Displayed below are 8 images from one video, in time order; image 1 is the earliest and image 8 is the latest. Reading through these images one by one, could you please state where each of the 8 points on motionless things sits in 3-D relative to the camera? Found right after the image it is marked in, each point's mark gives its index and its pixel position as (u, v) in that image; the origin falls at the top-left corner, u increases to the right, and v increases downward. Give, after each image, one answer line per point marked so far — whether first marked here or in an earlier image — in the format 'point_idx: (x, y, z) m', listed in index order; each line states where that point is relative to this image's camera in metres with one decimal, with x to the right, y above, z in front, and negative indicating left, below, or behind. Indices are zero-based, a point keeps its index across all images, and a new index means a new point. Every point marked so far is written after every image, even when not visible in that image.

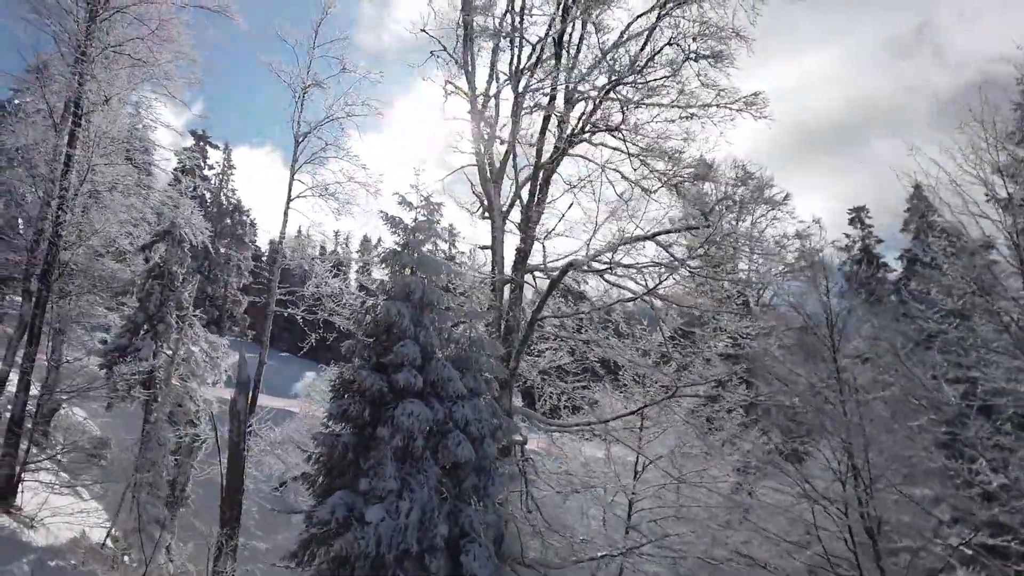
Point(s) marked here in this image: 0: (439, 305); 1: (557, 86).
0: (-0.6, -0.2, +4.8) m
1: (+0.5, +2.4, +6.5) m
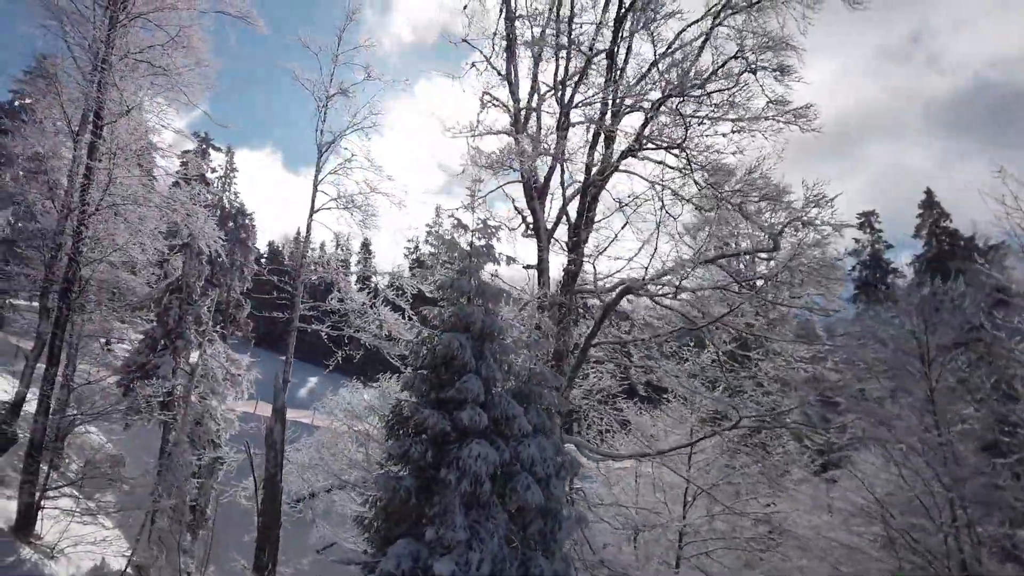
0: (-0.1, -0.4, +4.6) m
1: (+1.1, +2.1, +6.3) m
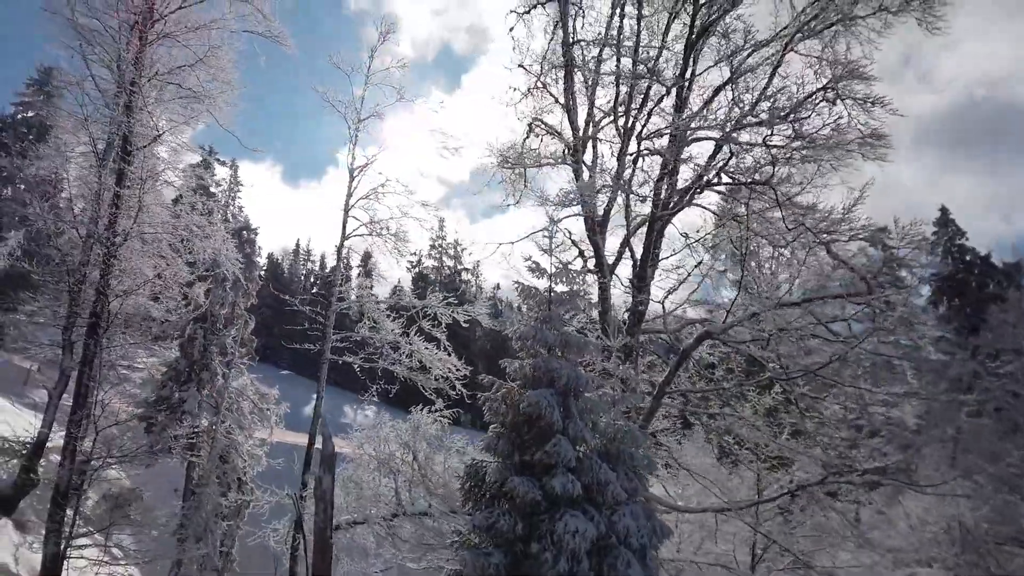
0: (+0.6, -0.8, +4.2) m
1: (+1.7, +1.7, +6.0) m
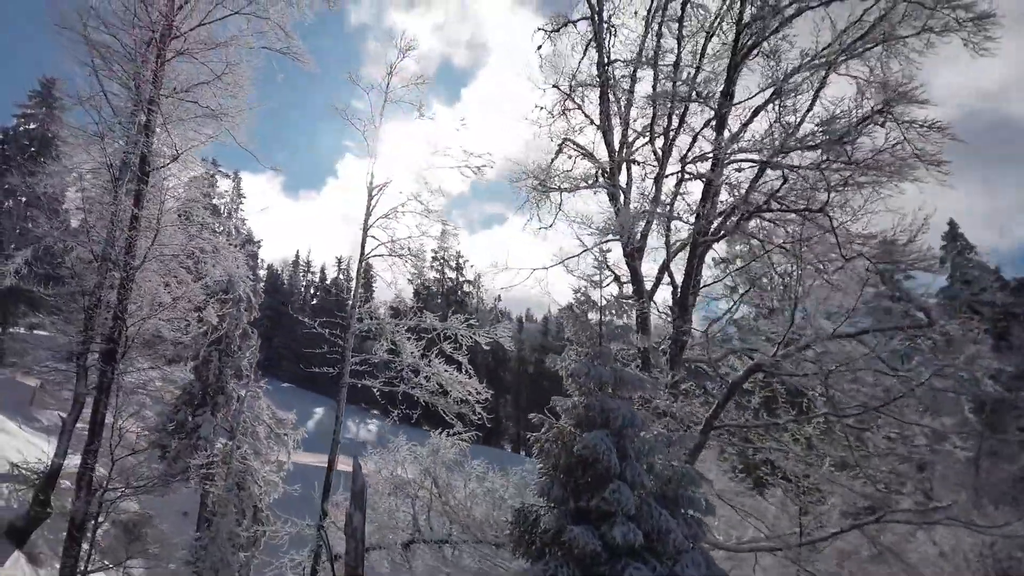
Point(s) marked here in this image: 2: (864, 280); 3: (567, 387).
0: (+0.9, -1.0, +4.0) m
1: (+2.1, +1.4, +5.8) m
2: (+3.1, +0.1, +5.0) m
3: (+0.4, -0.8, +4.2) m
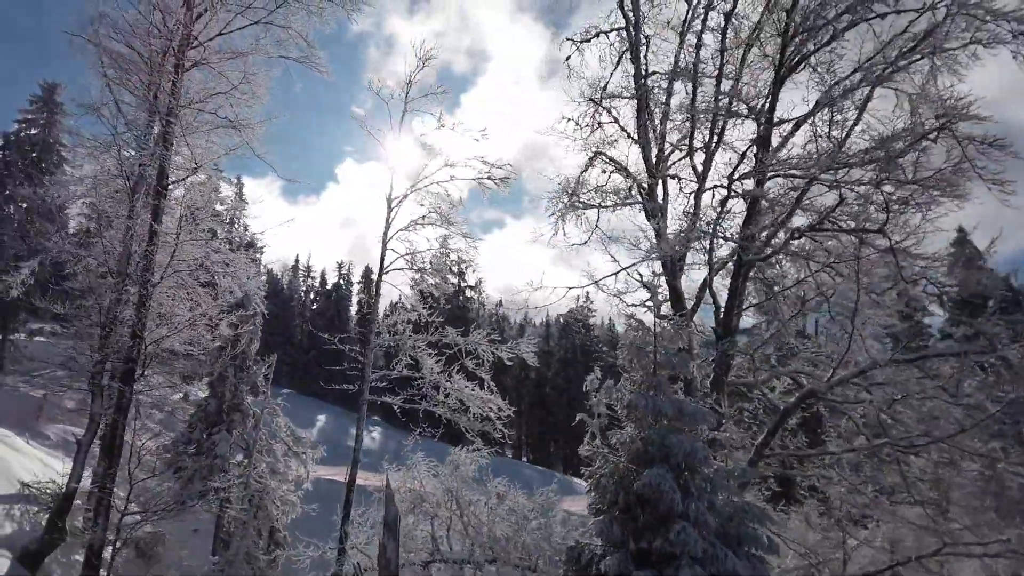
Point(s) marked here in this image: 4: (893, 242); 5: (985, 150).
0: (+1.3, -1.2, +3.8) m
1: (+2.4, +1.2, +5.6) m
2: (+3.5, -0.1, +4.8) m
3: (+0.8, -0.9, +4.1) m
4: (+3.3, +0.4, +4.8) m
5: (+4.0, +1.2, +4.7) m
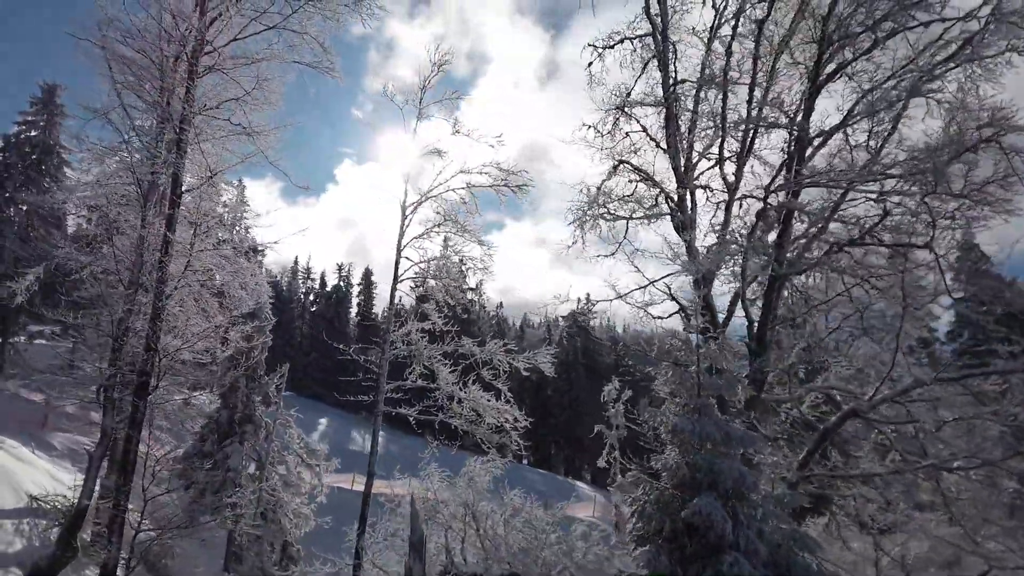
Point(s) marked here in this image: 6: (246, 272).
0: (+1.6, -1.4, +3.7) m
1: (+2.7, +1.1, +5.5) m
2: (+3.8, -0.3, +4.6) m
3: (+1.1, -1.1, +3.9) m
4: (+3.5, +0.3, +4.7) m
5: (+4.3, +1.0, +4.6) m
6: (-3.9, +0.2, +8.1) m
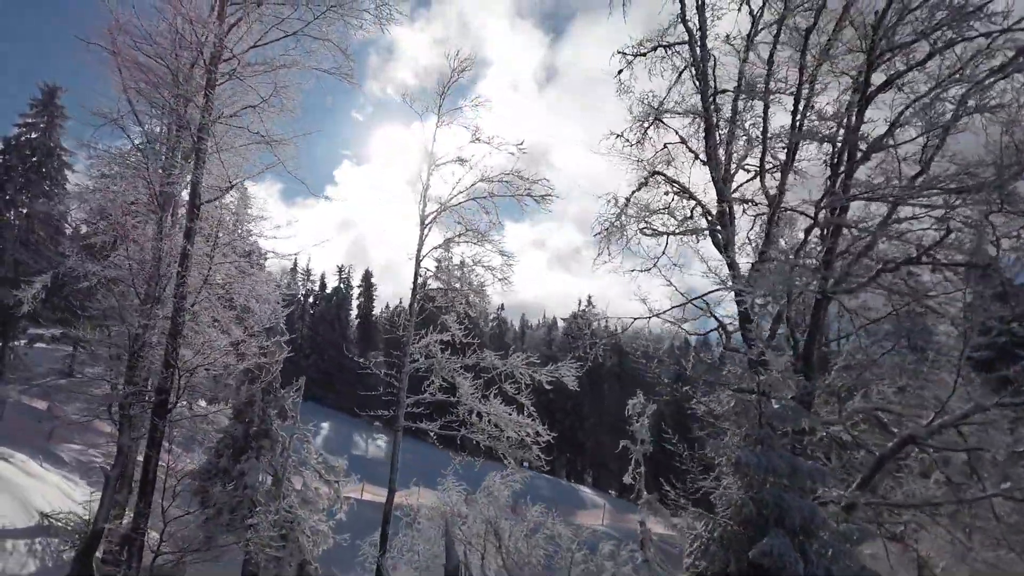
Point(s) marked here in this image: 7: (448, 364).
0: (+1.9, -1.5, +3.5) m
1: (+3.1, +0.9, +5.3) m
2: (+4.1, -0.4, +4.5) m
3: (+1.4, -1.2, +3.7) m
4: (+3.9, +0.1, +4.5) m
5: (+4.6, +0.9, +4.5) m
6: (-3.5, +0.1, +8.0) m
7: (-1.0, -1.1, +8.3) m
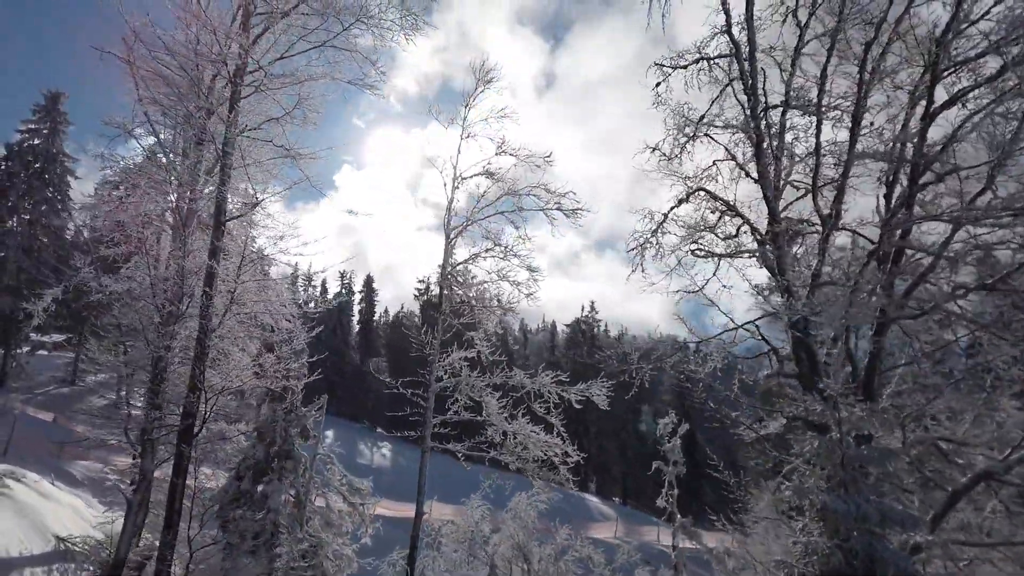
0: (+2.3, -1.7, +3.3) m
1: (+3.5, +0.7, +5.1) m
2: (+4.5, -0.6, +4.3) m
3: (+1.8, -1.4, +3.5) m
4: (+4.3, -0.1, +4.3) m
5: (+5.0, +0.7, +4.3) m
6: (-3.1, -0.2, +7.7) m
7: (-0.5, -1.4, +8.1) m
